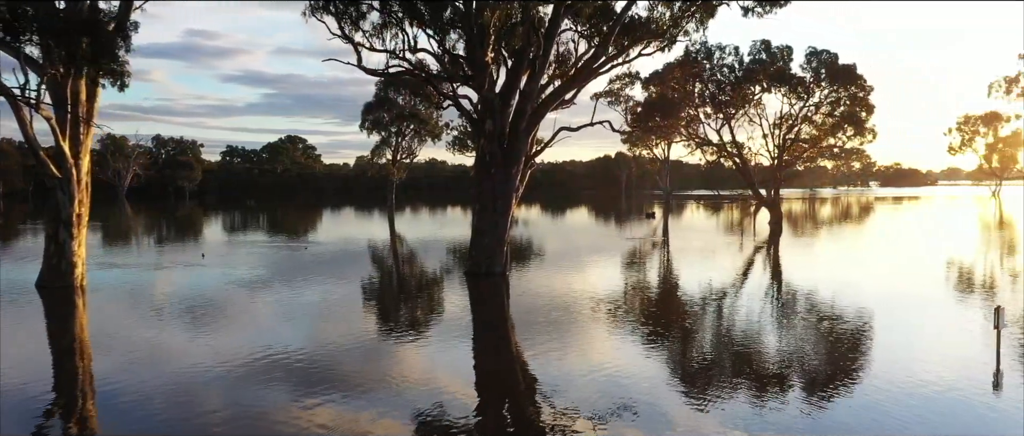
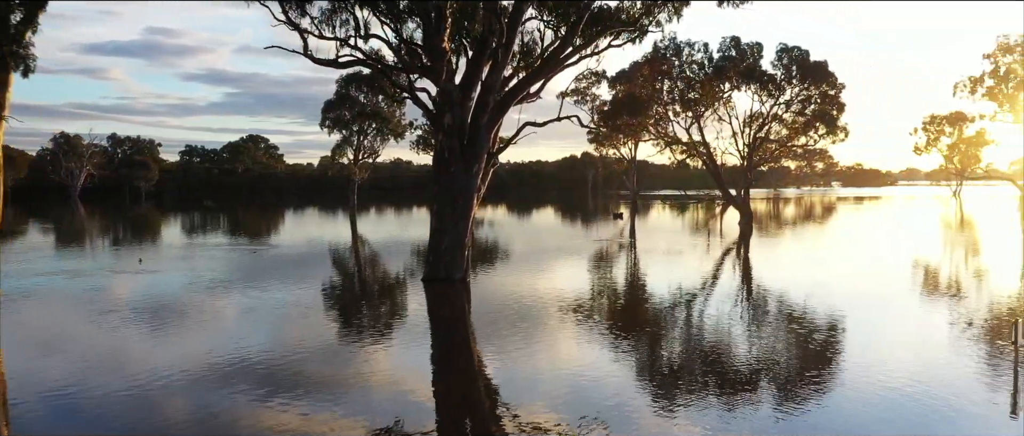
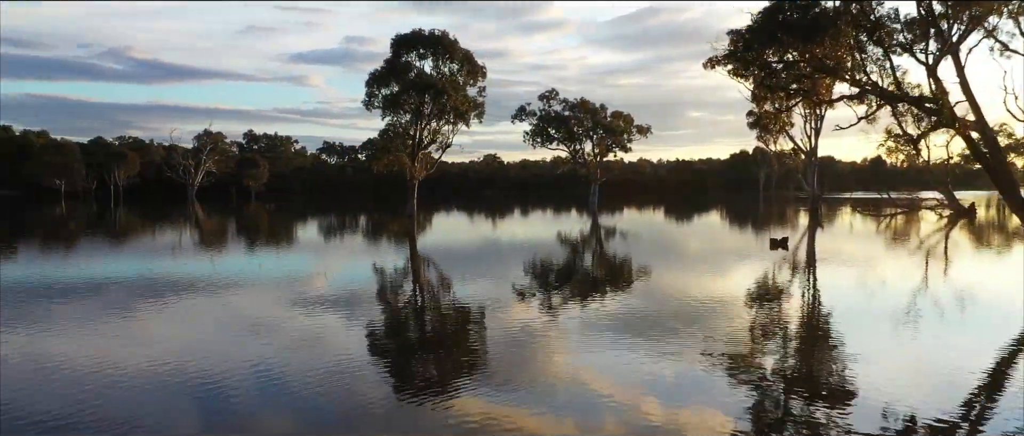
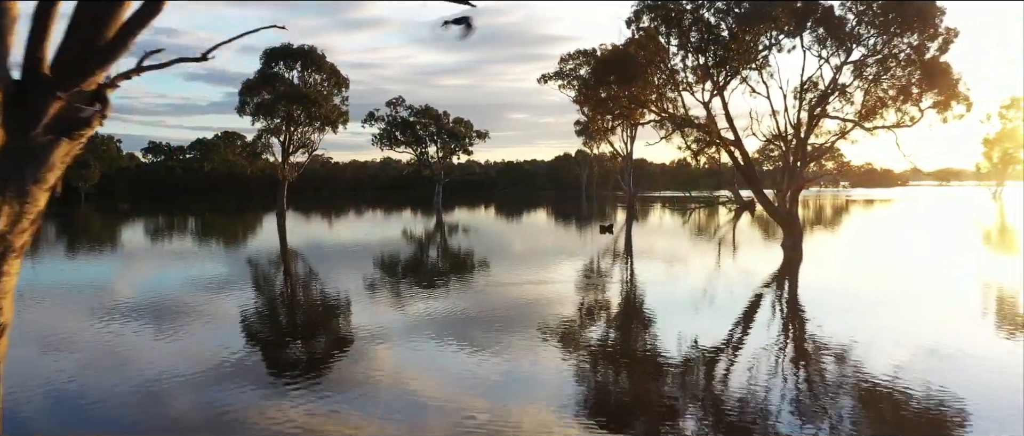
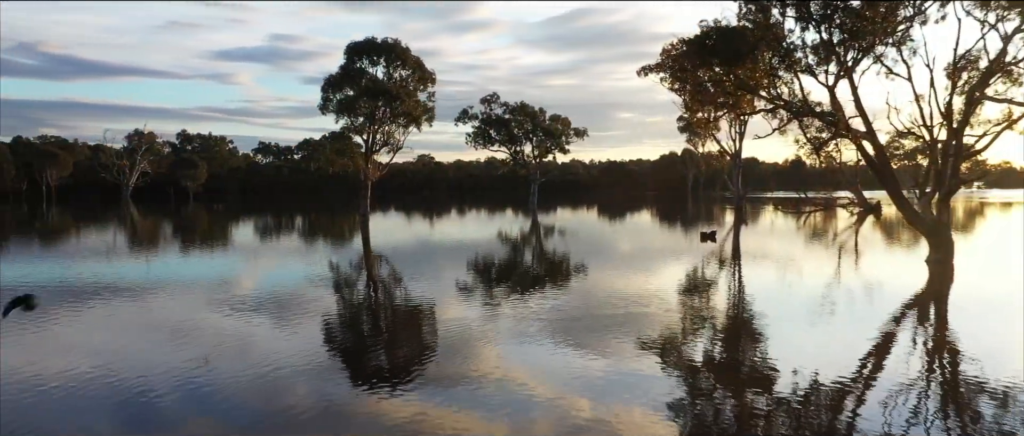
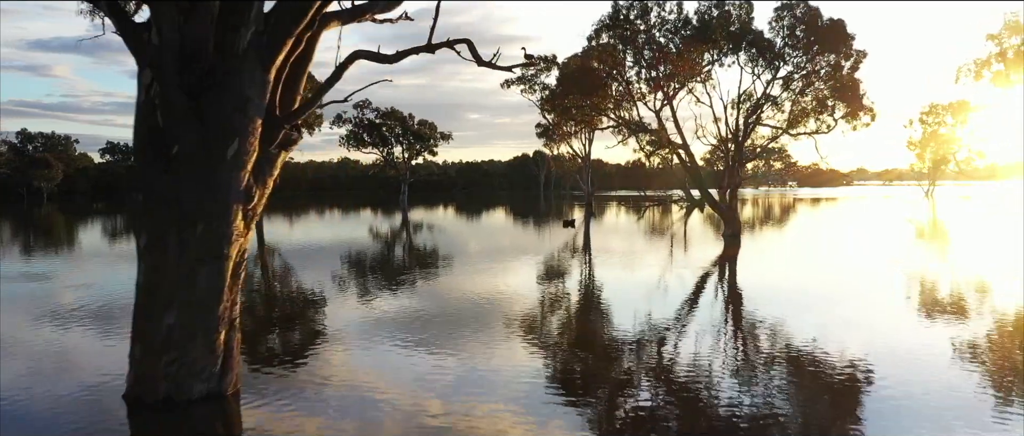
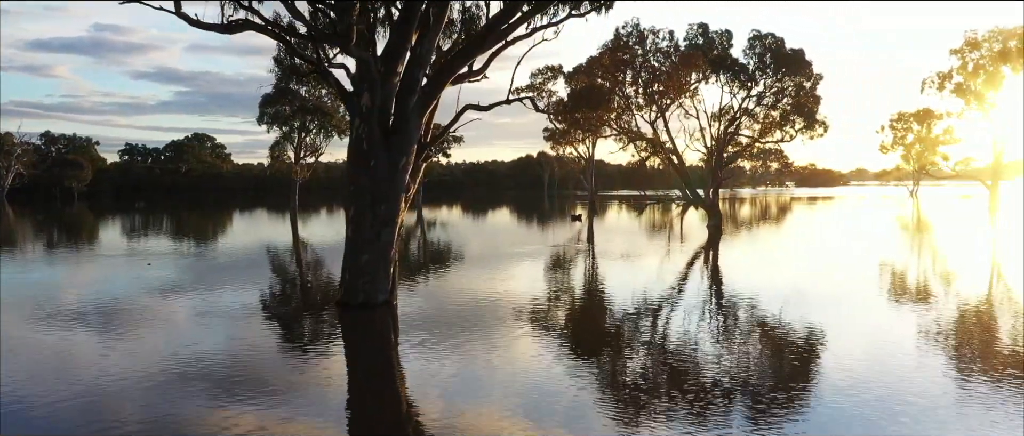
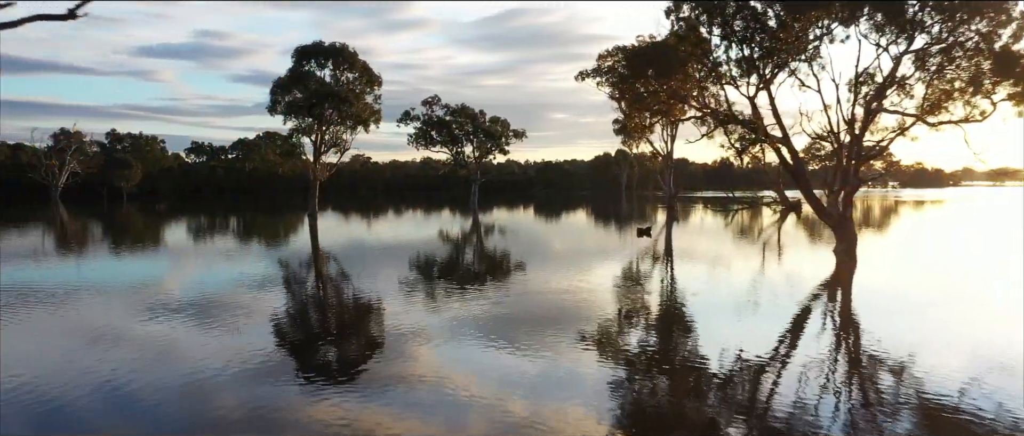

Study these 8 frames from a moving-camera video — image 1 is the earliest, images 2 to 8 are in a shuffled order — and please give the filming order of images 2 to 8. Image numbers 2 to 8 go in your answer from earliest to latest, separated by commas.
2, 7, 6, 4, 8, 5, 3
